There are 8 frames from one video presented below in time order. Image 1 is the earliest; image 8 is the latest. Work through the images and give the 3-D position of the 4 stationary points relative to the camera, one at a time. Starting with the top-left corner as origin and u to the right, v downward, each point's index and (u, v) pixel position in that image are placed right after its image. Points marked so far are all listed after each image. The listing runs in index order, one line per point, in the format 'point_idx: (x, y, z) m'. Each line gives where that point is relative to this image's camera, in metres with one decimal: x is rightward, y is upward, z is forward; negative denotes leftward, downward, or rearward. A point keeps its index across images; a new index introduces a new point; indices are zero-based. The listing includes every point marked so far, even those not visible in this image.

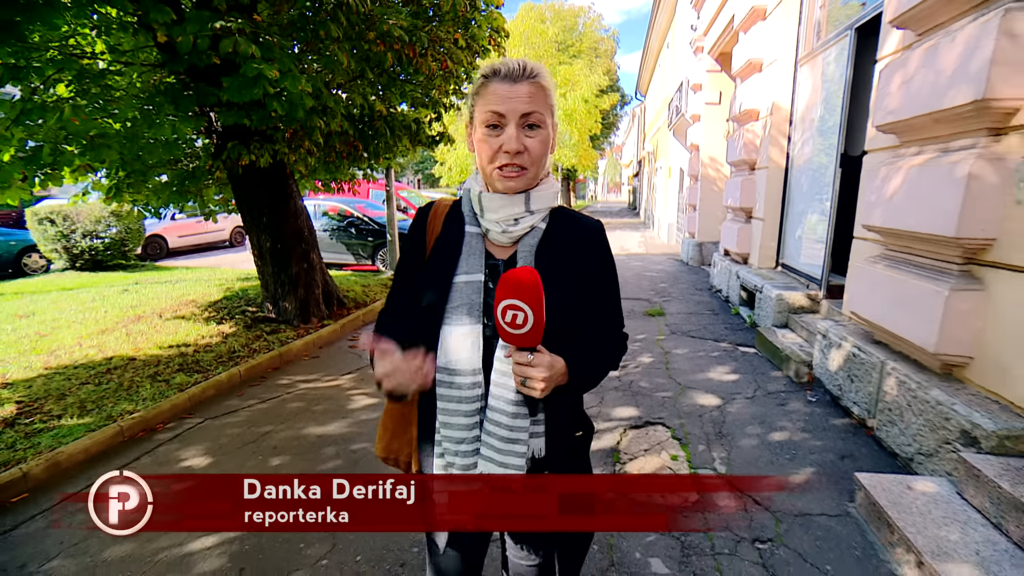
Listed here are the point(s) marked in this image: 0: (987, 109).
0: (+2.3, +0.9, +2.4) m
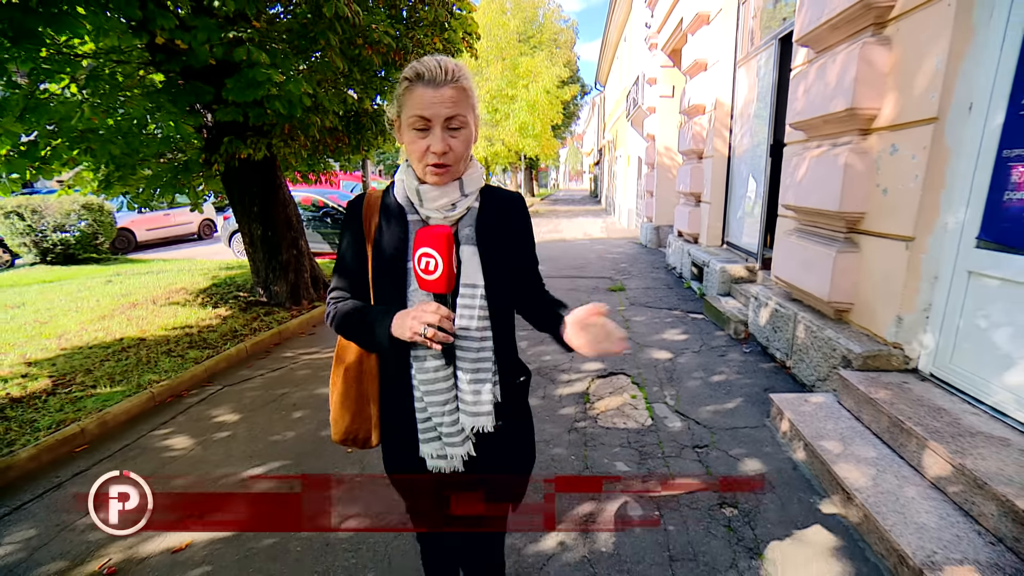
0: (+2.2, +1.1, +3.2) m
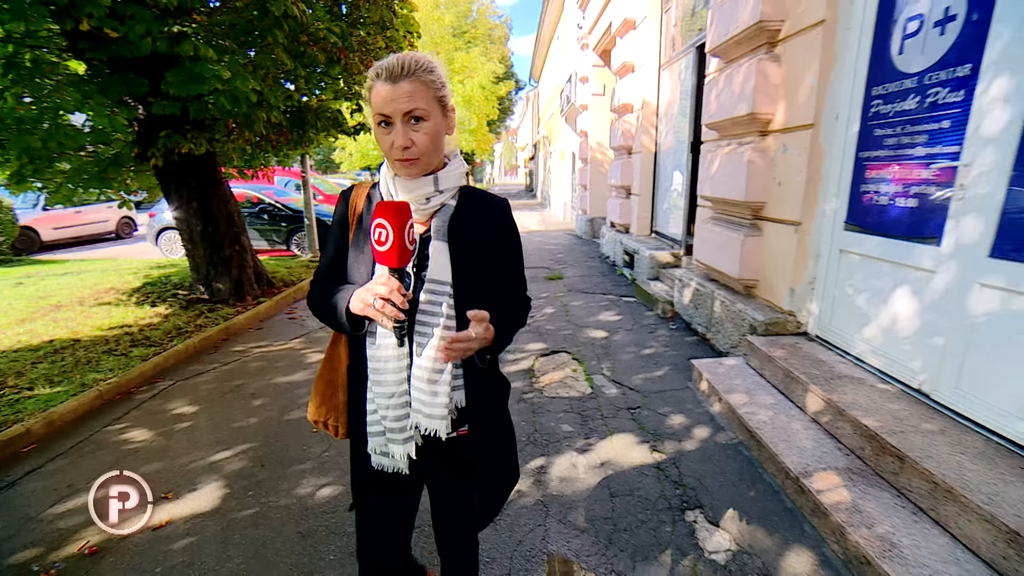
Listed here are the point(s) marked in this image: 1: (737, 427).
0: (+1.8, +1.3, +3.7) m
1: (+1.4, -0.8, +3.1) m
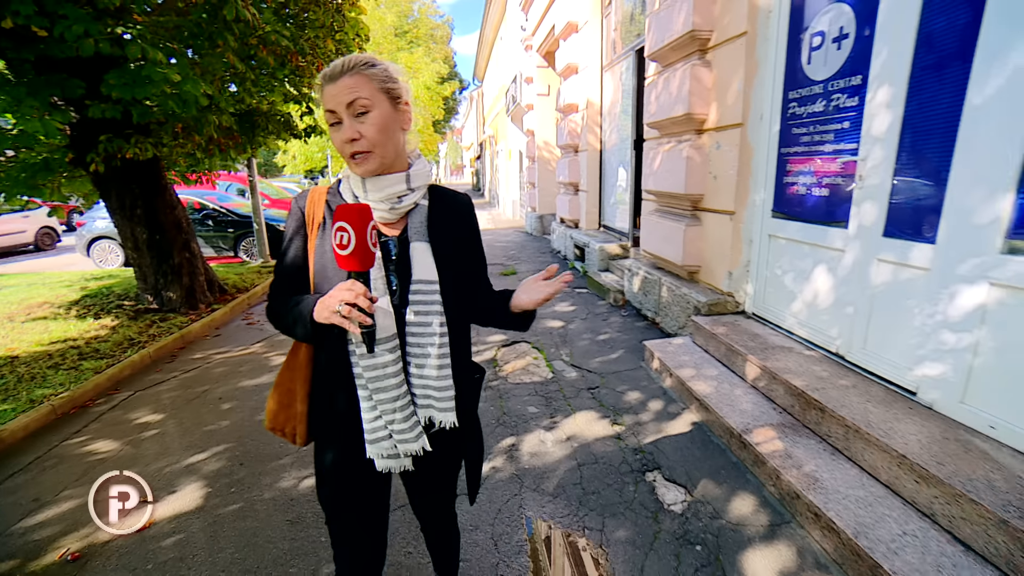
0: (+1.5, +1.4, +4.1) m
1: (+1.2, -0.7, +3.4) m
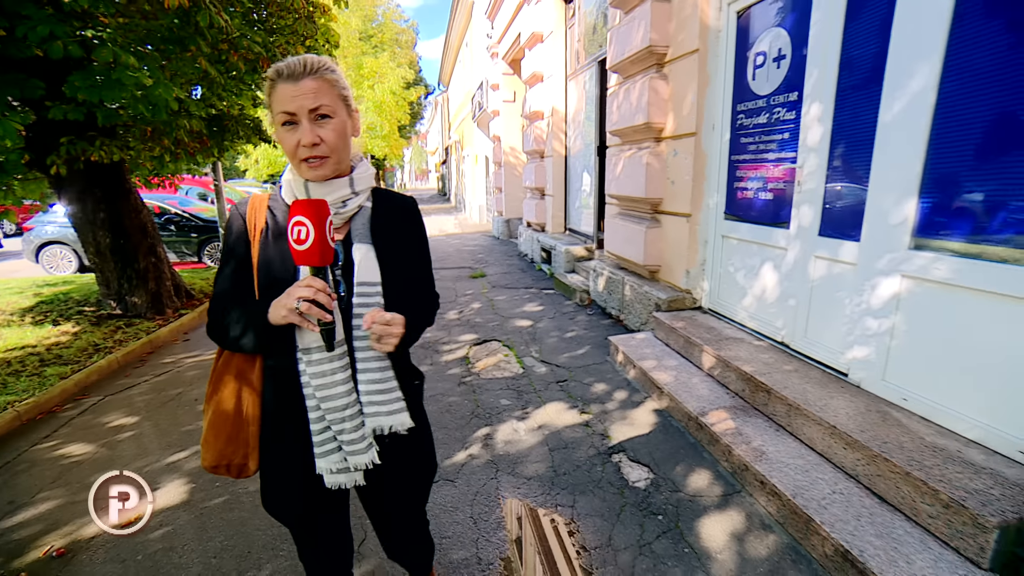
0: (+1.2, +1.4, +4.4) m
1: (+1.0, -0.7, +3.6) m
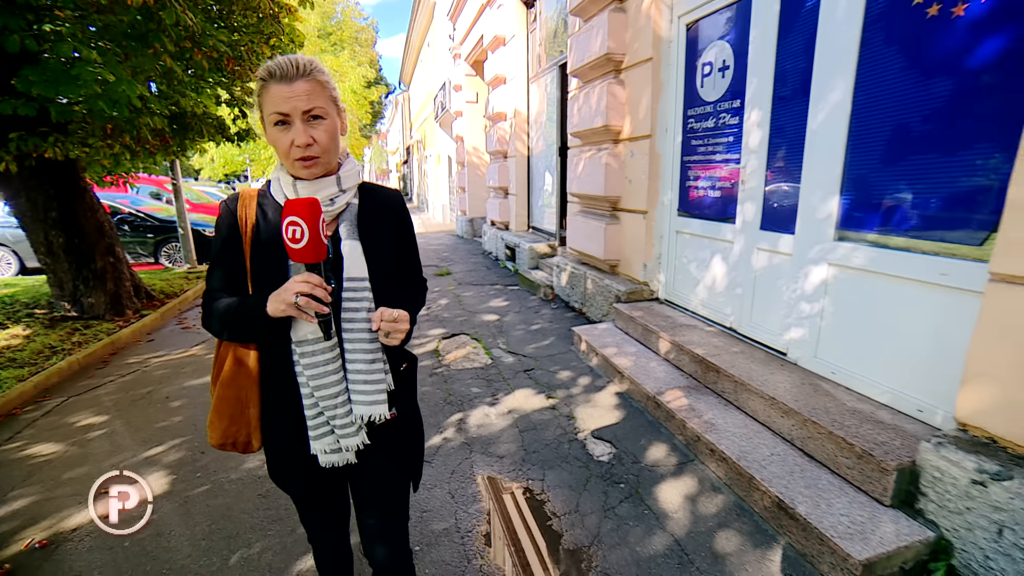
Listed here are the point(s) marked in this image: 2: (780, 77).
0: (+0.9, +1.5, +4.7) m
1: (+0.8, -0.7, +3.9) m
2: (+1.6, +1.3, +3.1) m
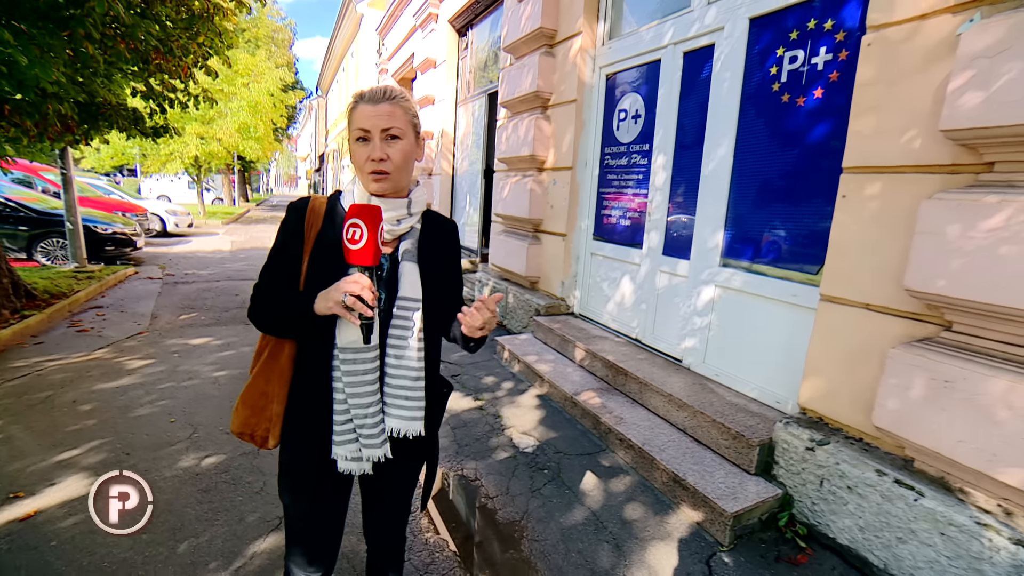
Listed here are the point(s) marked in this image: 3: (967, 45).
0: (+0.2, +1.3, +5.2) m
1: (+0.2, -0.8, +4.3) m
2: (+1.2, +1.2, +3.7) m
3: (+1.8, +0.9, +2.0) m
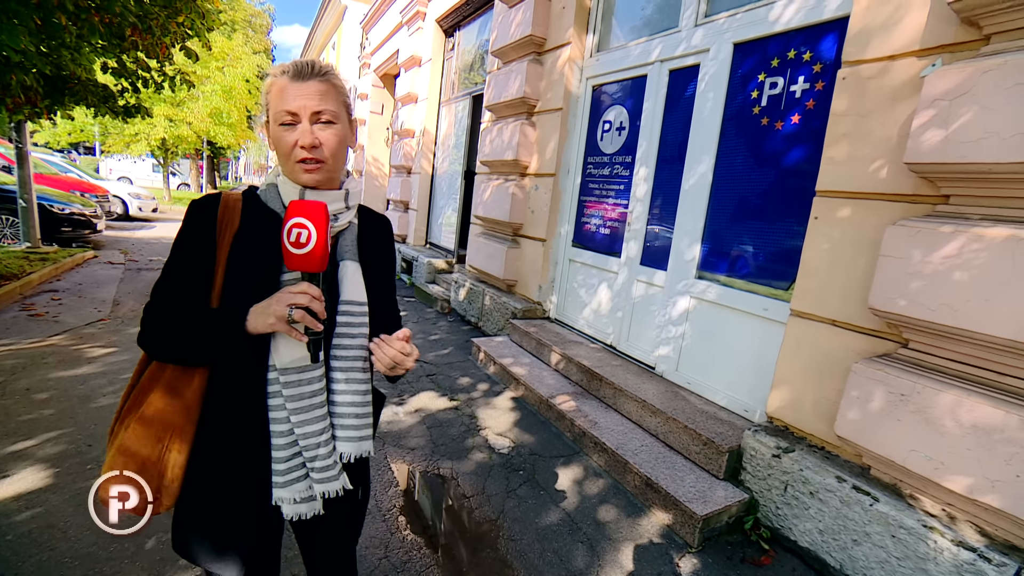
0: (+0.1, +1.3, +5.2) m
1: (0.0, -0.8, +4.4) m
2: (+1.2, +1.1, +3.8) m
3: (+1.8, +0.9, +2.1) m
